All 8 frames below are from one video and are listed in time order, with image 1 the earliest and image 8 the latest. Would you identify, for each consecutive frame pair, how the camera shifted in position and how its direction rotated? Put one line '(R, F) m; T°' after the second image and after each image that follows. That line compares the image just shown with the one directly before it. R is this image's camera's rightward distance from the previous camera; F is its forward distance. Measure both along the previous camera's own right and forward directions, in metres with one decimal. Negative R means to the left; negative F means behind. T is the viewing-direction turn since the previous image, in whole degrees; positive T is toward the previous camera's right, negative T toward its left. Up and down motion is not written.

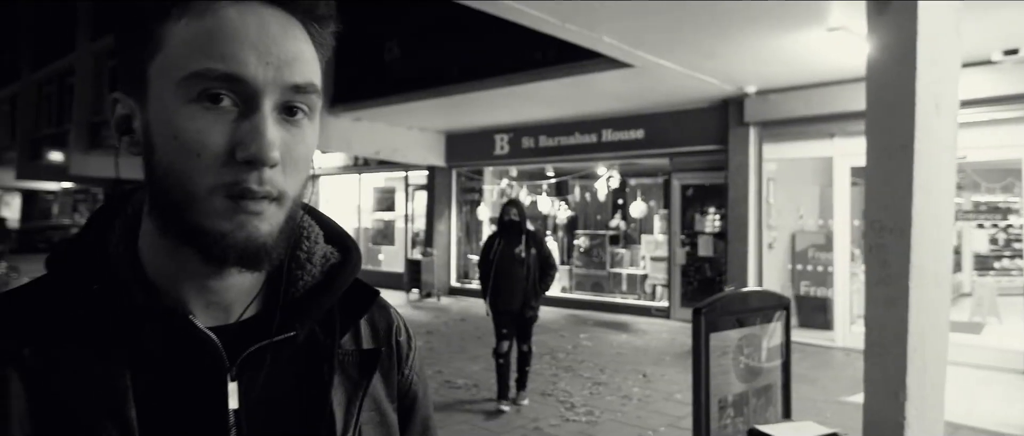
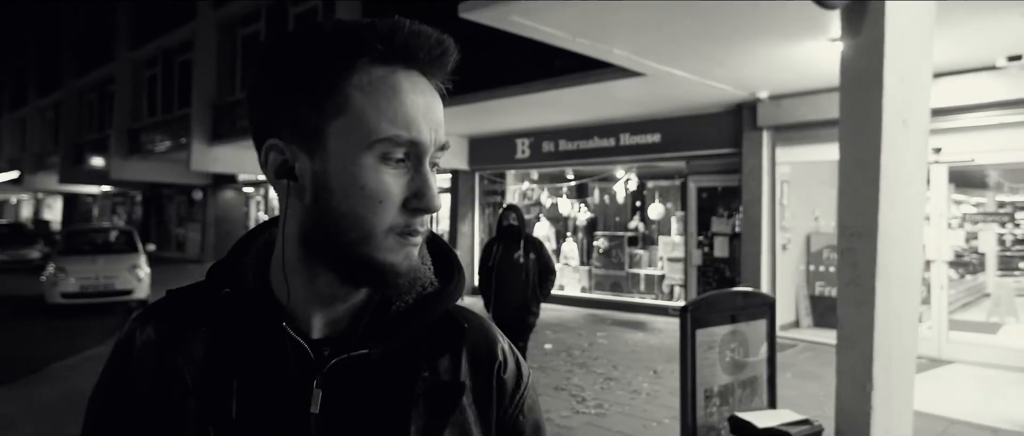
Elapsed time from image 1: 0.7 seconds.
(+0.1, -0.4) m; -2°
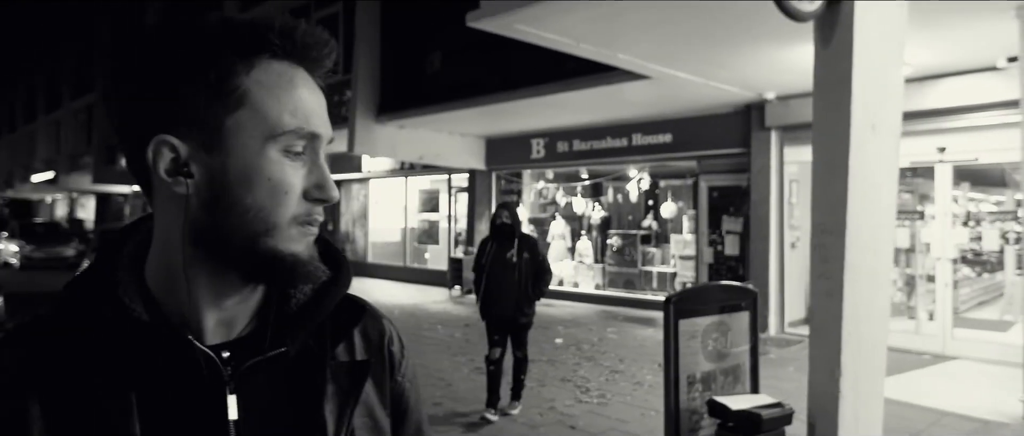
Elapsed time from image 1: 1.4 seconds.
(+0.2, -0.3) m; -2°
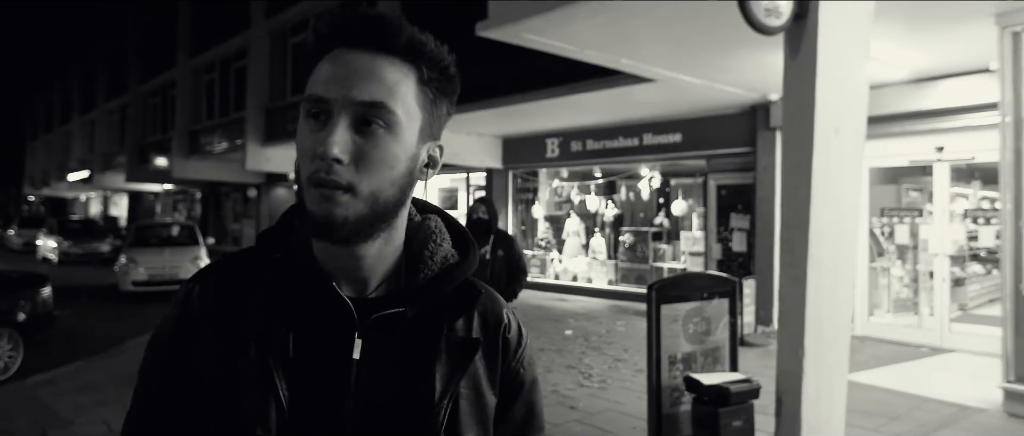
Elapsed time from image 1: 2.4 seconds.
(+0.2, -0.5) m; -2°
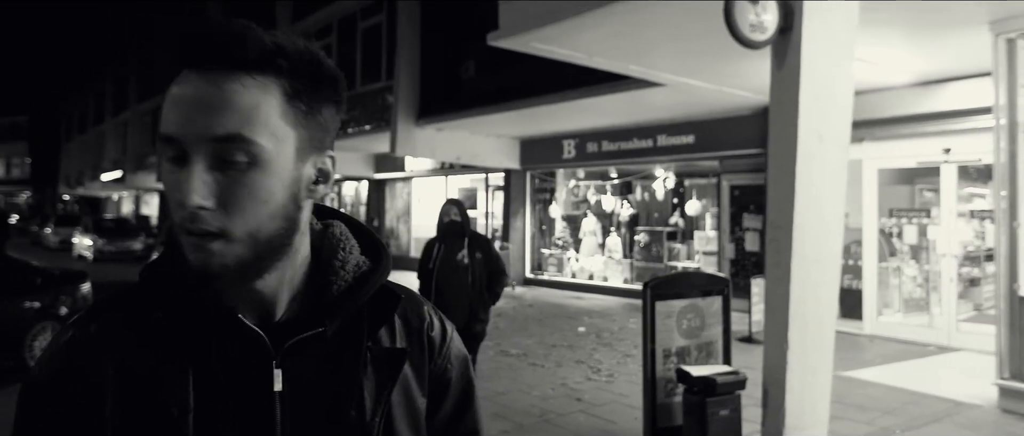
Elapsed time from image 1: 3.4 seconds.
(+0.1, -0.3) m; -2°
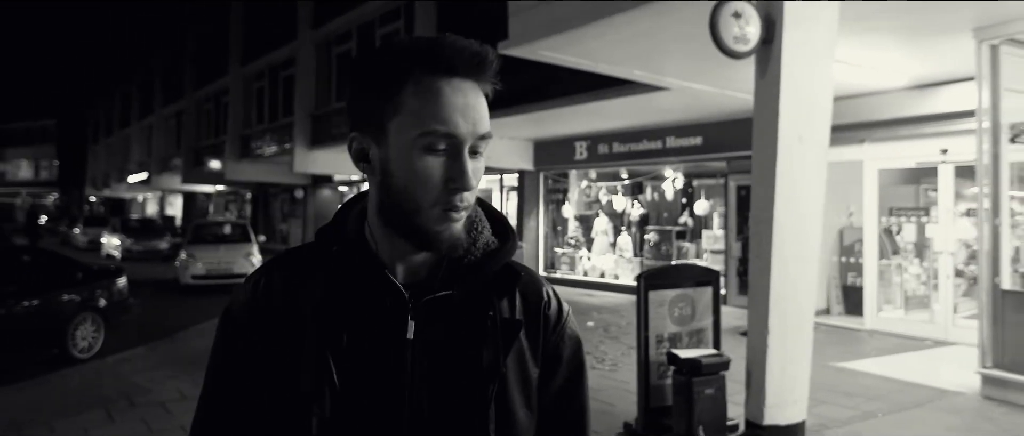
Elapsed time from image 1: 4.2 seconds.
(+0.1, -0.5) m; -1°
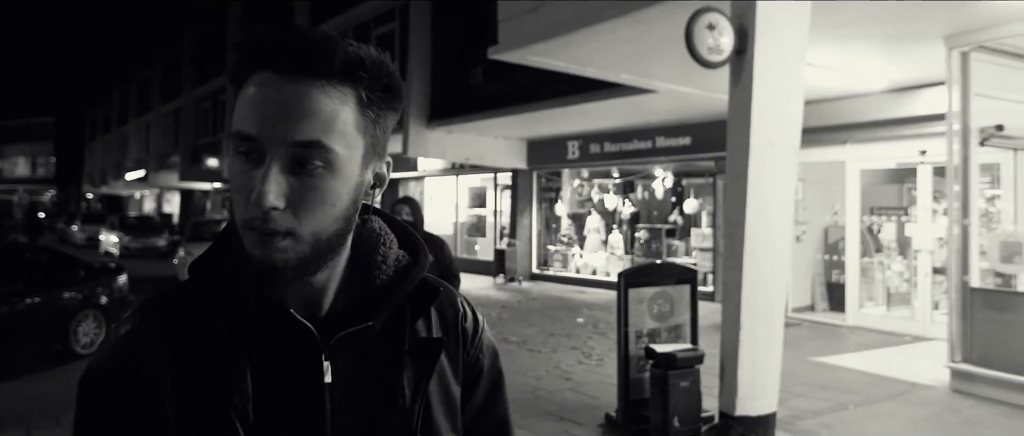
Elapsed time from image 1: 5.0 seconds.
(+0.1, -0.3) m; 0°
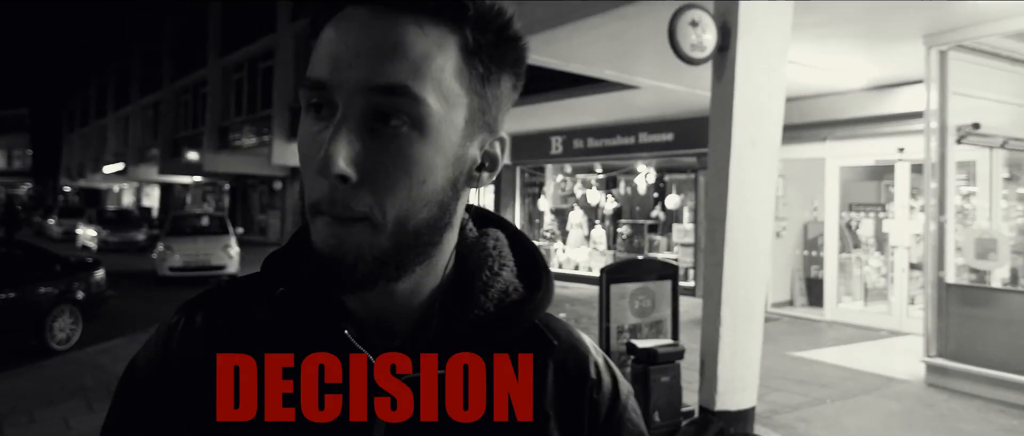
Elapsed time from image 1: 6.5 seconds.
(0.0, 0.0) m; +1°
